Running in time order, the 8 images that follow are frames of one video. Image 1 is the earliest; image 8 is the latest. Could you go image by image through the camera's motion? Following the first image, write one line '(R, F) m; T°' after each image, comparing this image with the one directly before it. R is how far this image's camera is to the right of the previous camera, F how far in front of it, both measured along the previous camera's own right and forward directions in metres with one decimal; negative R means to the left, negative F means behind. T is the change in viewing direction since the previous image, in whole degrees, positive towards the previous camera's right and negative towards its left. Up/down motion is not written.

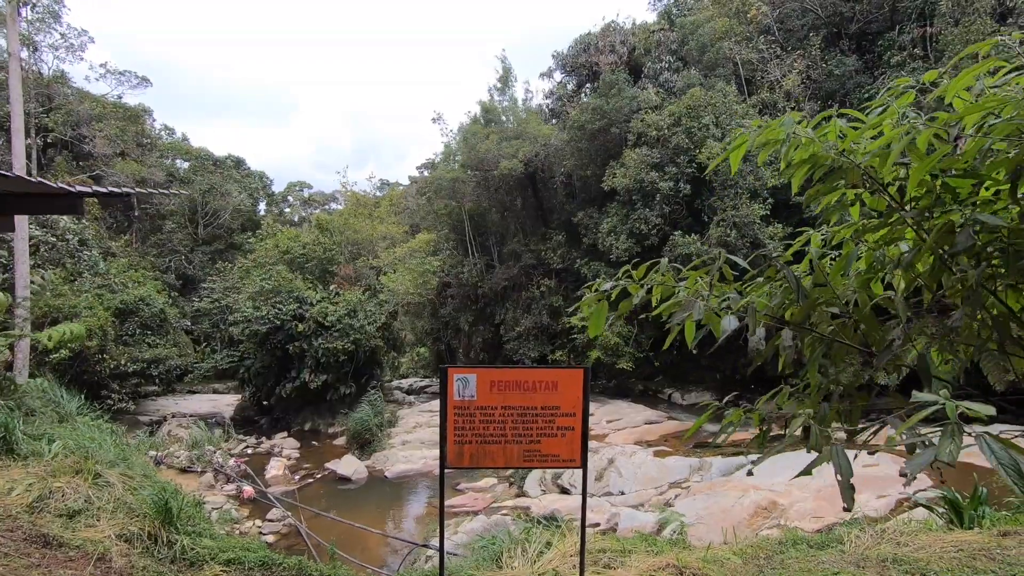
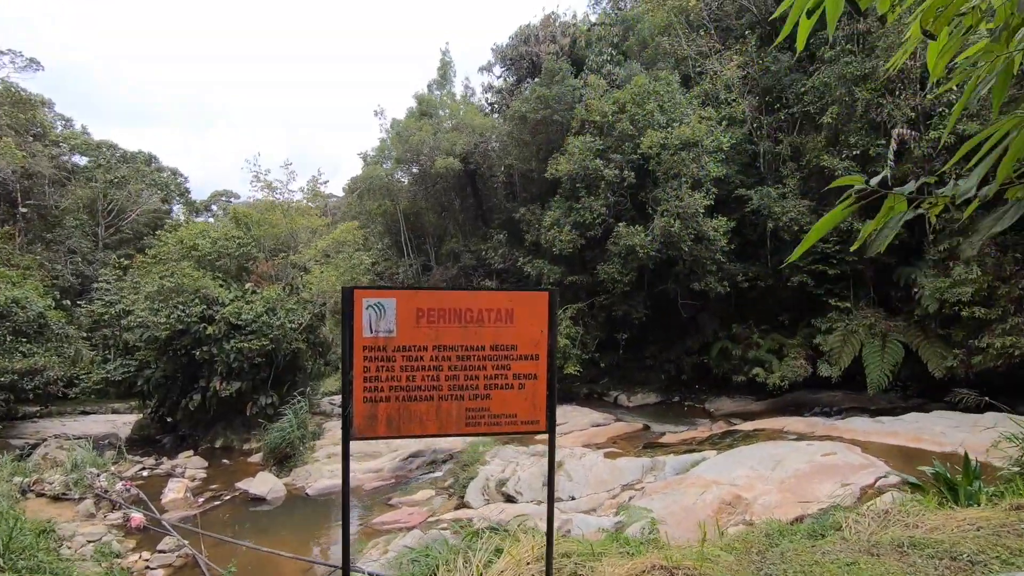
(0.0, +0.7) m; +6°
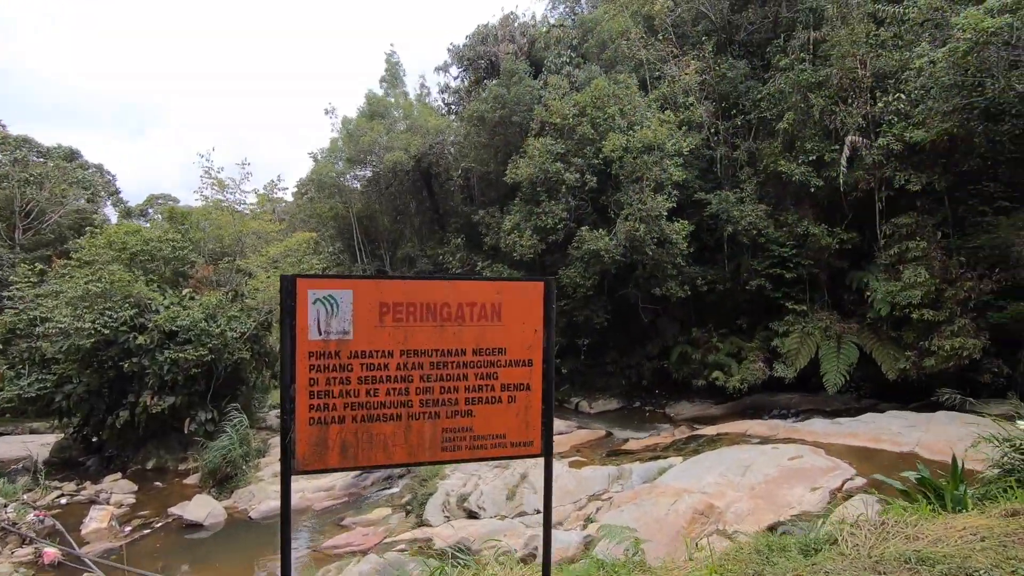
(-0.1, +0.3) m; +5°
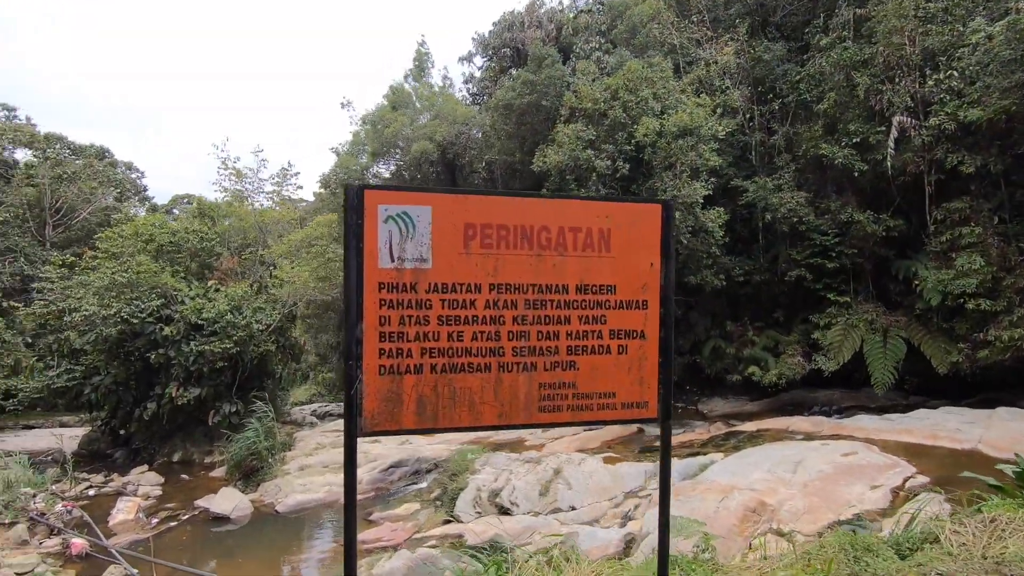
(-0.2, +0.3) m; -2°
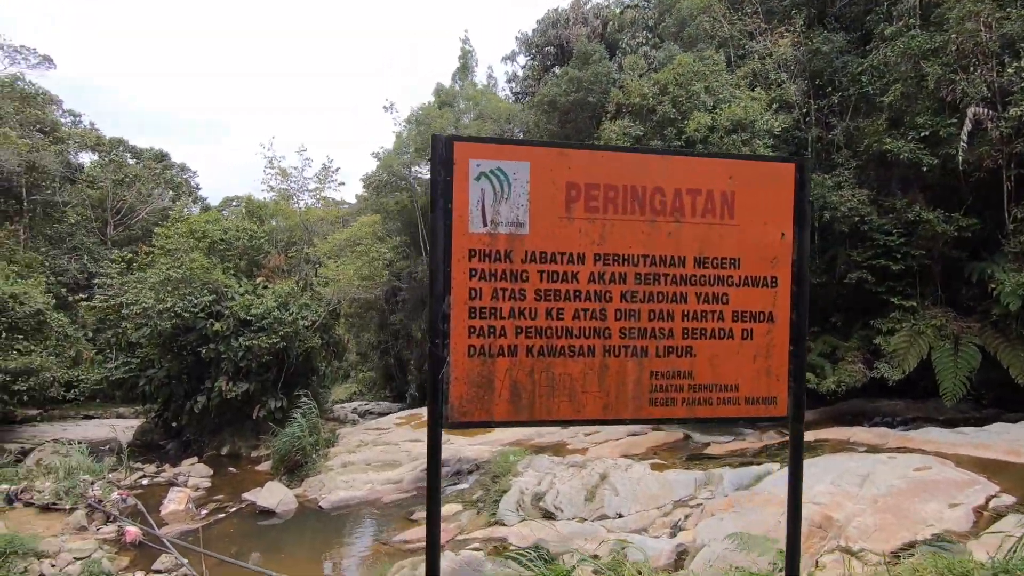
(-0.1, +0.1) m; -4°
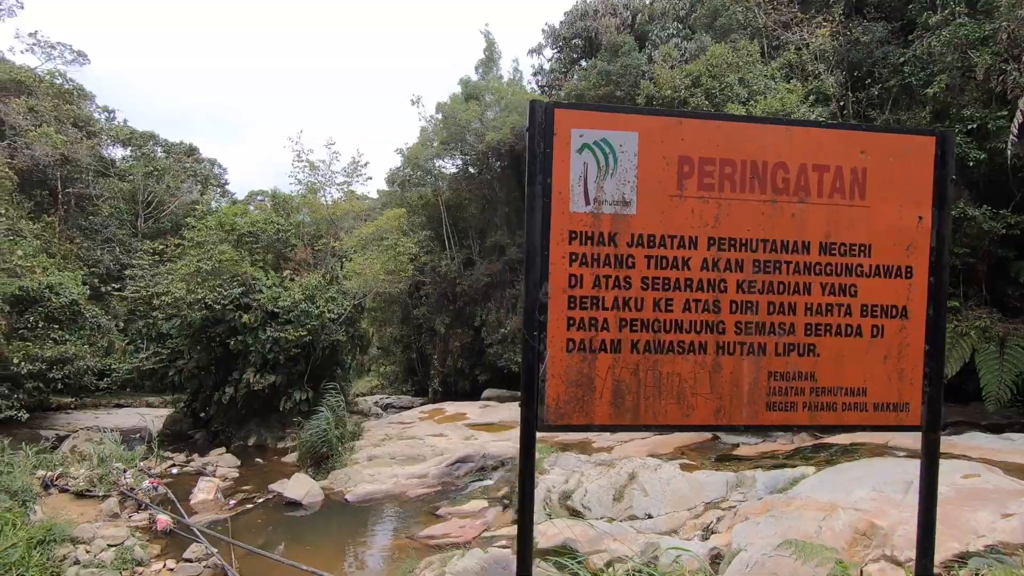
(-0.1, +0.1) m; -2°
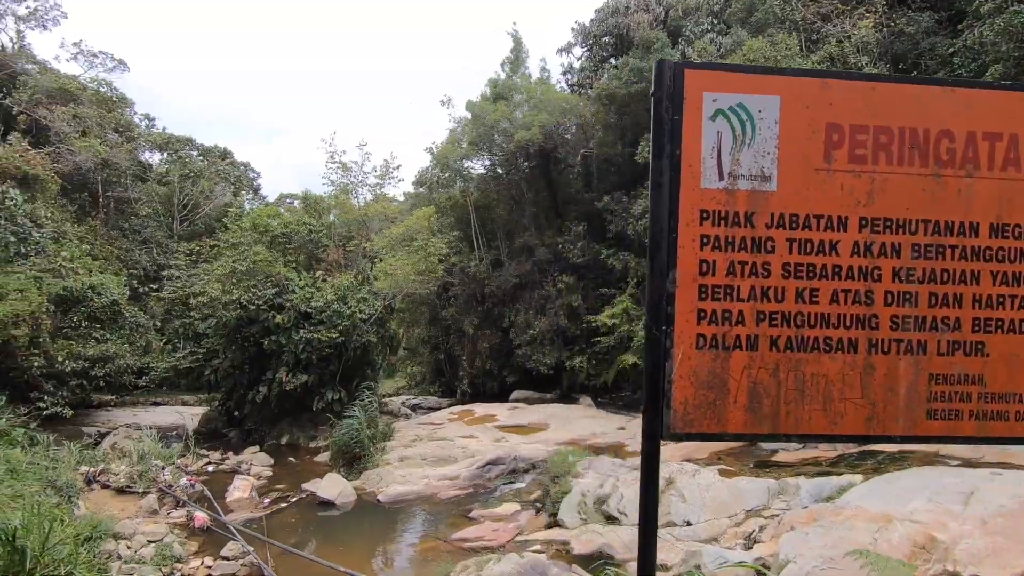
(-0.1, +0.1) m; -3°
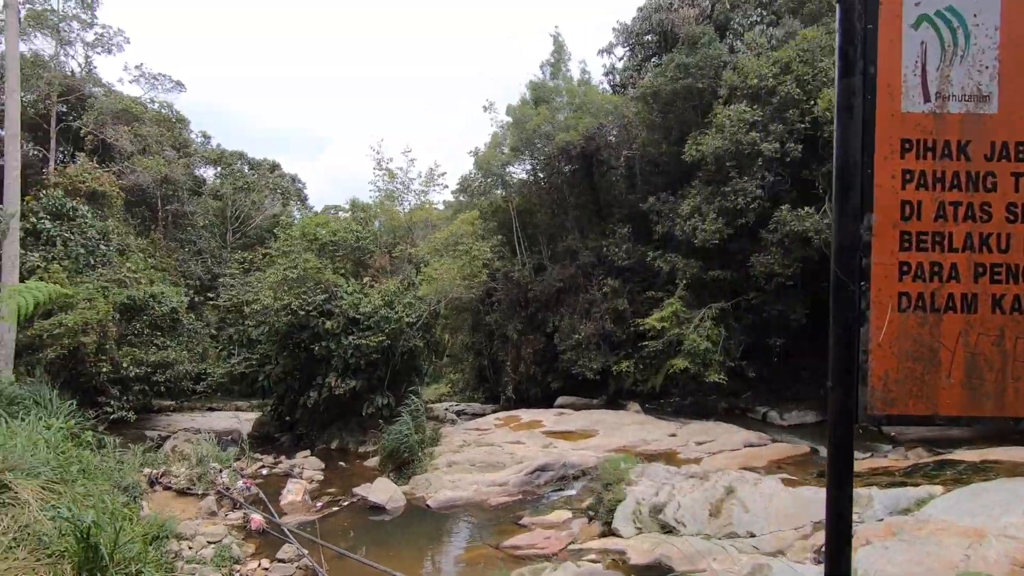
(-0.1, +0.1) m; -4°
